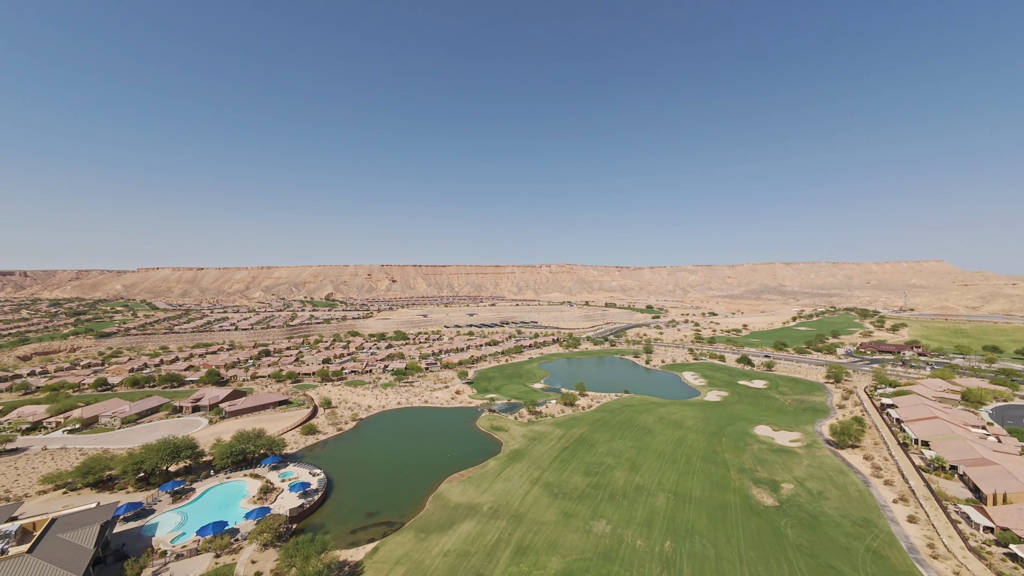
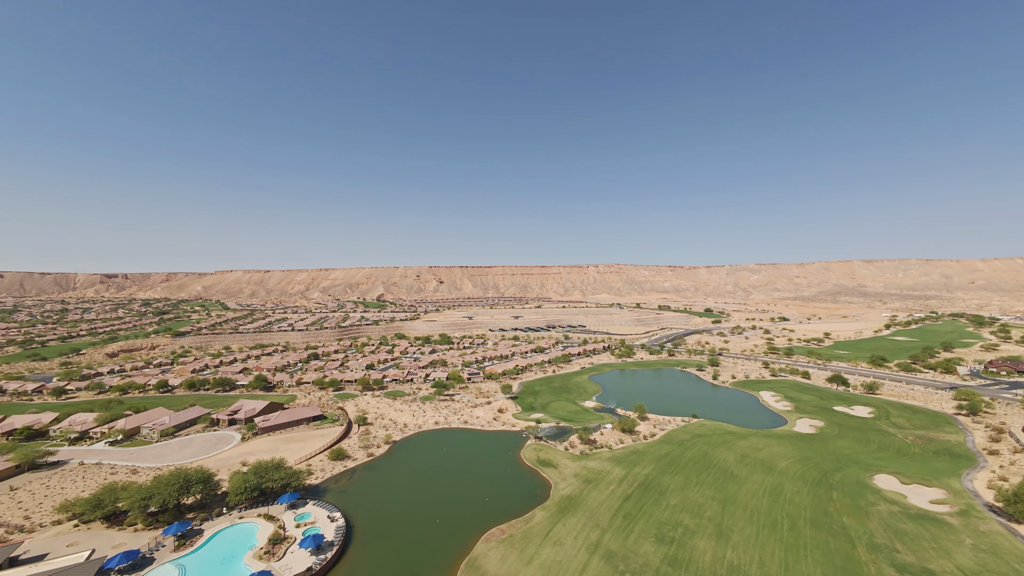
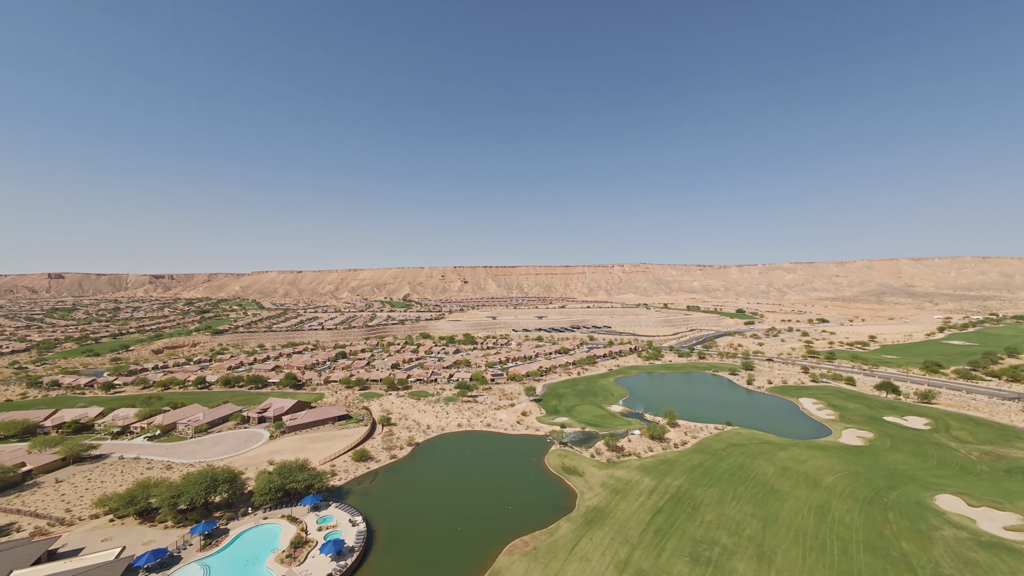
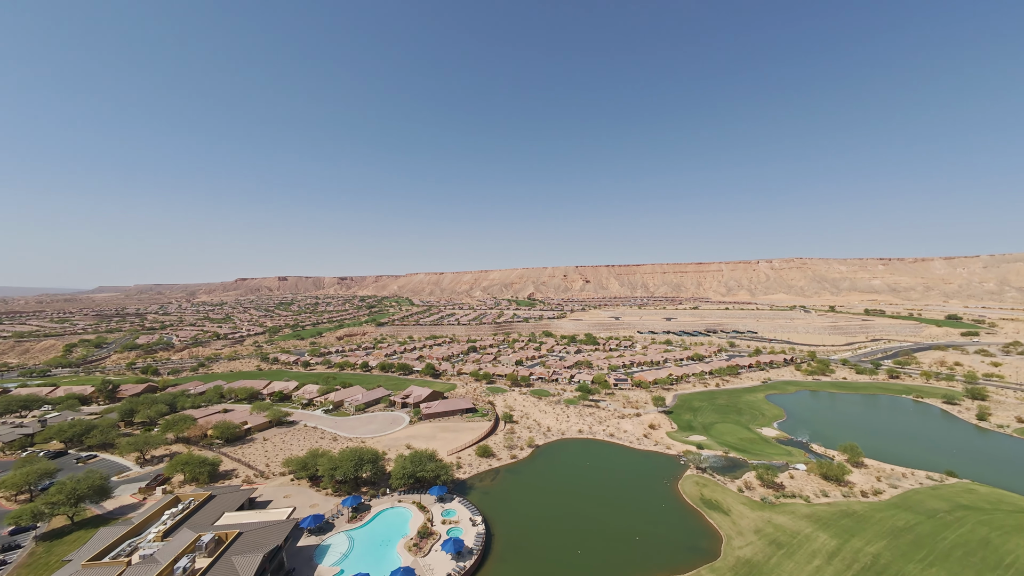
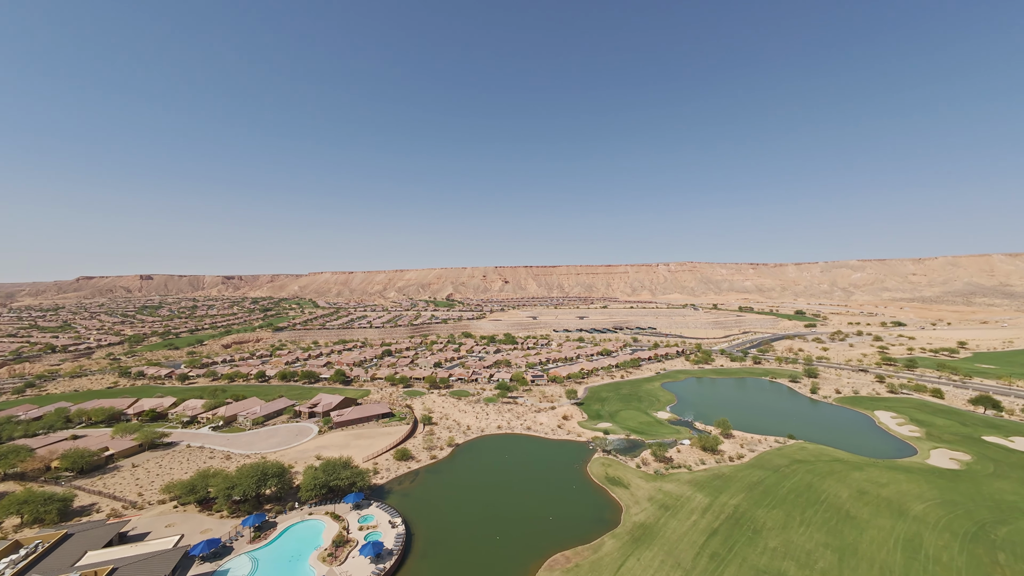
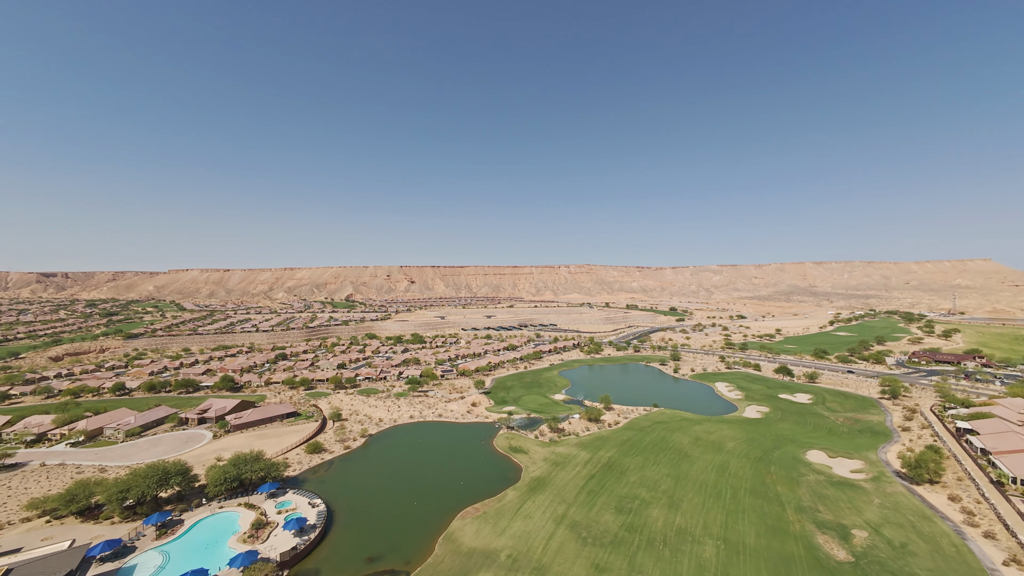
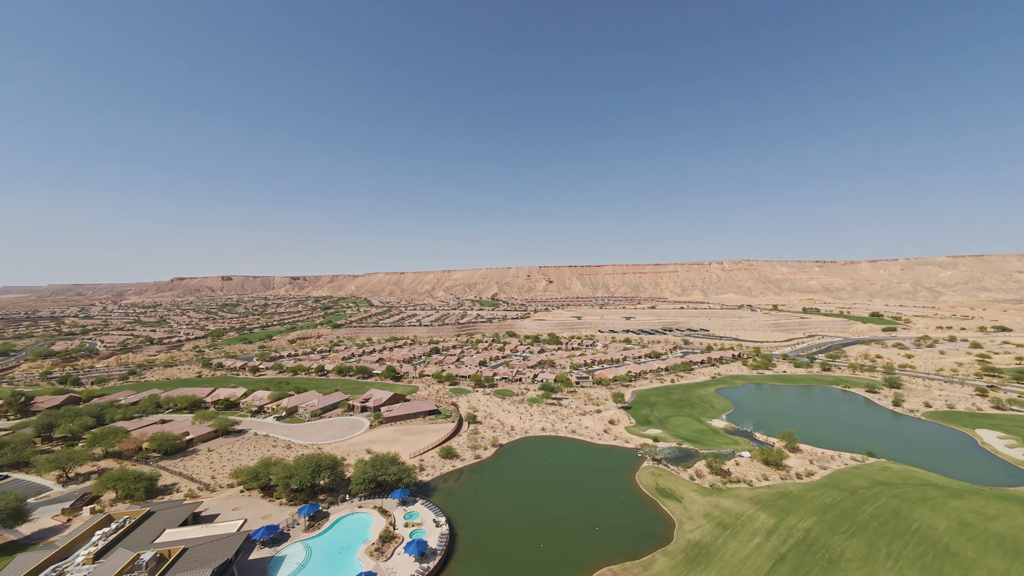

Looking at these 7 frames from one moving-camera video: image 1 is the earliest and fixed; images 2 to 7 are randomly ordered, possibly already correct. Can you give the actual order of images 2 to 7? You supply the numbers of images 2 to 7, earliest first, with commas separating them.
6, 2, 3, 5, 7, 4
